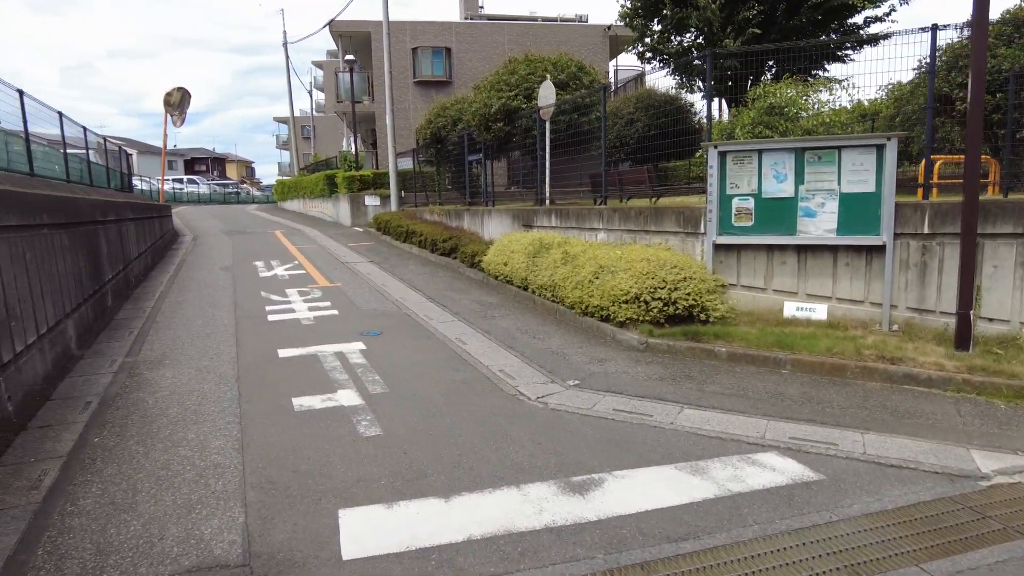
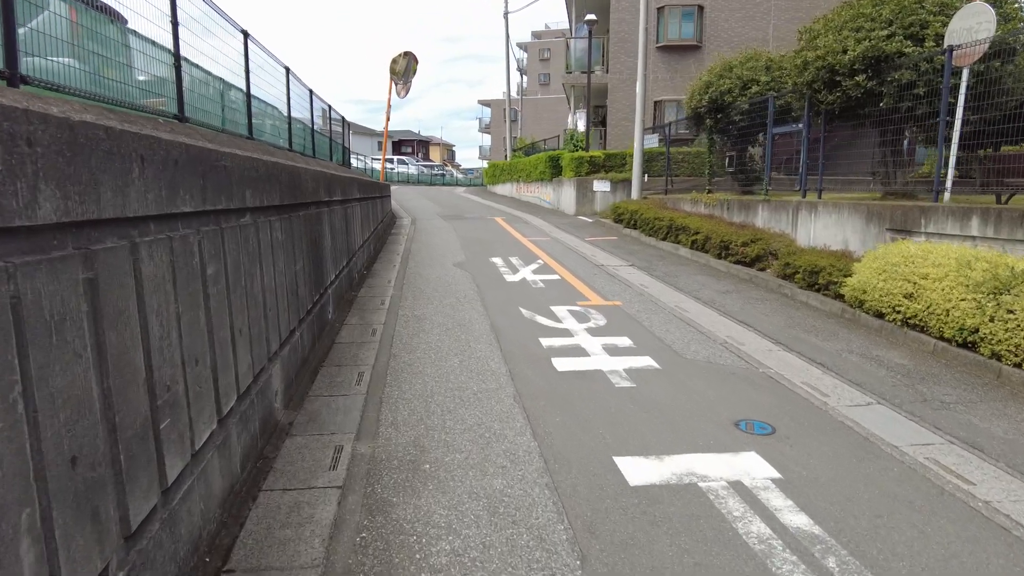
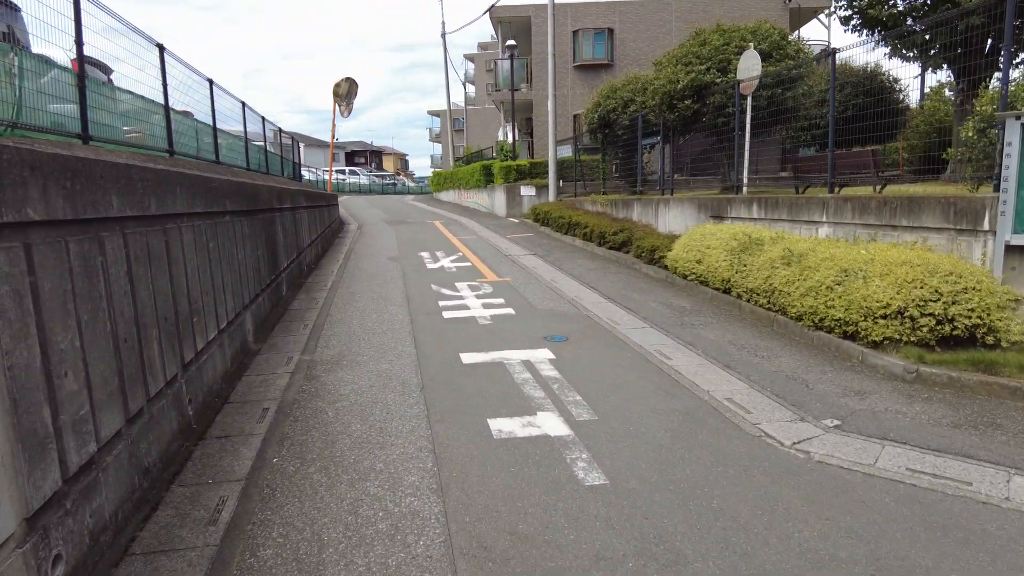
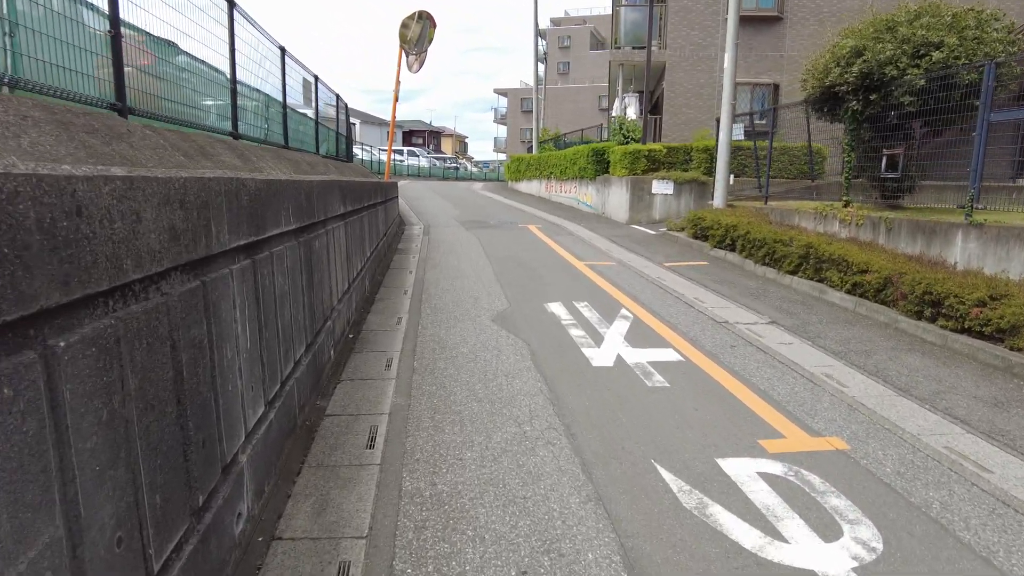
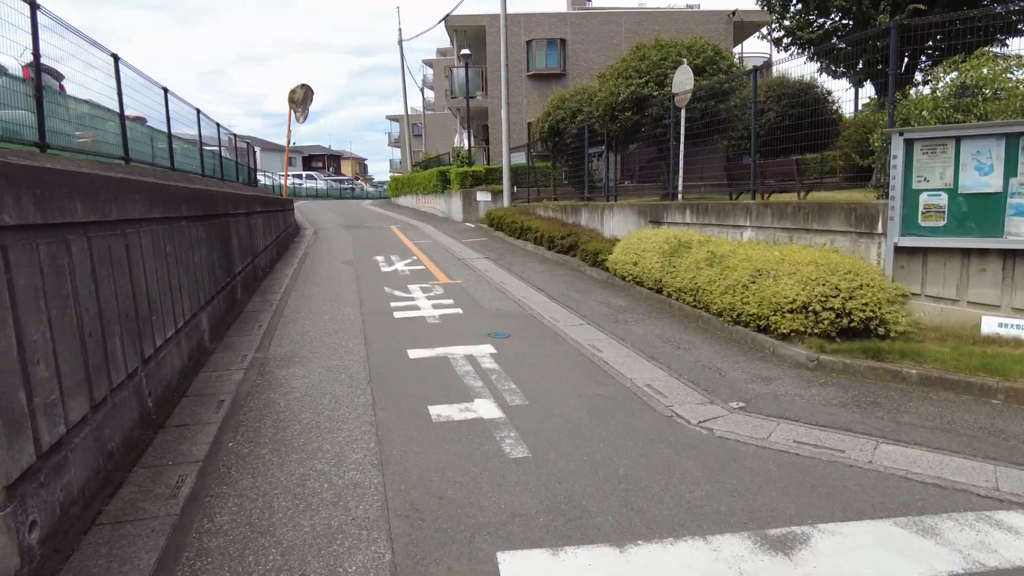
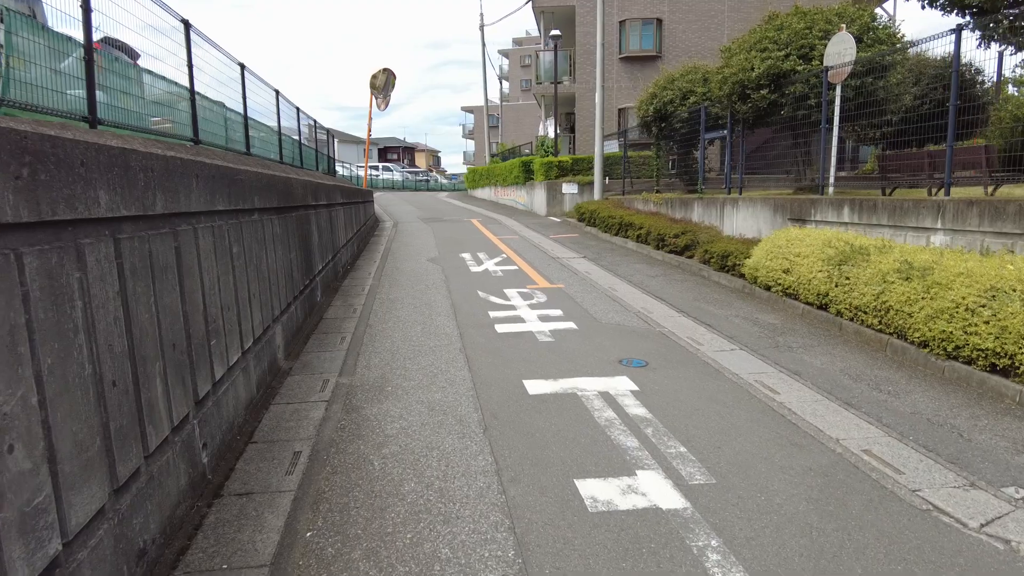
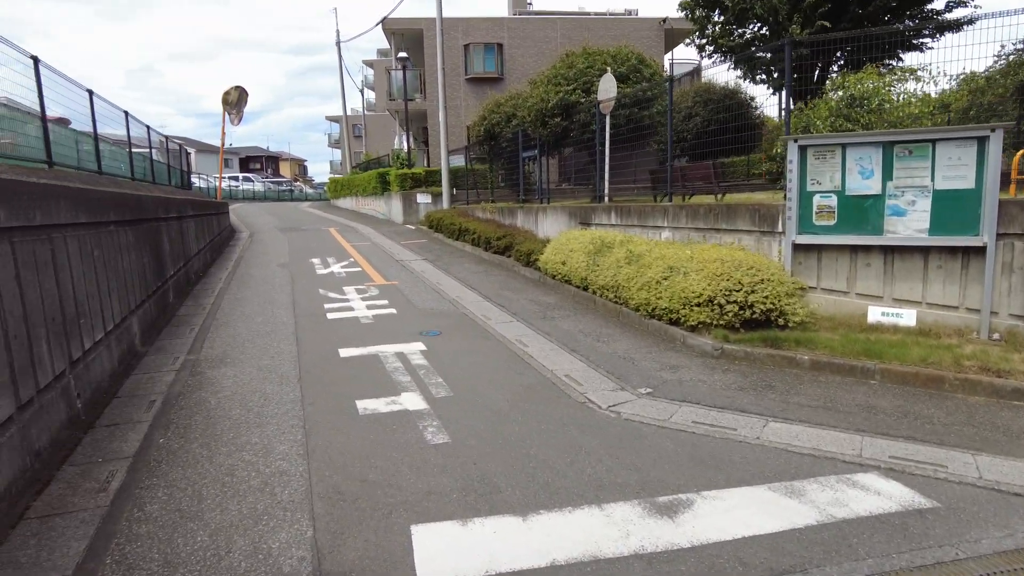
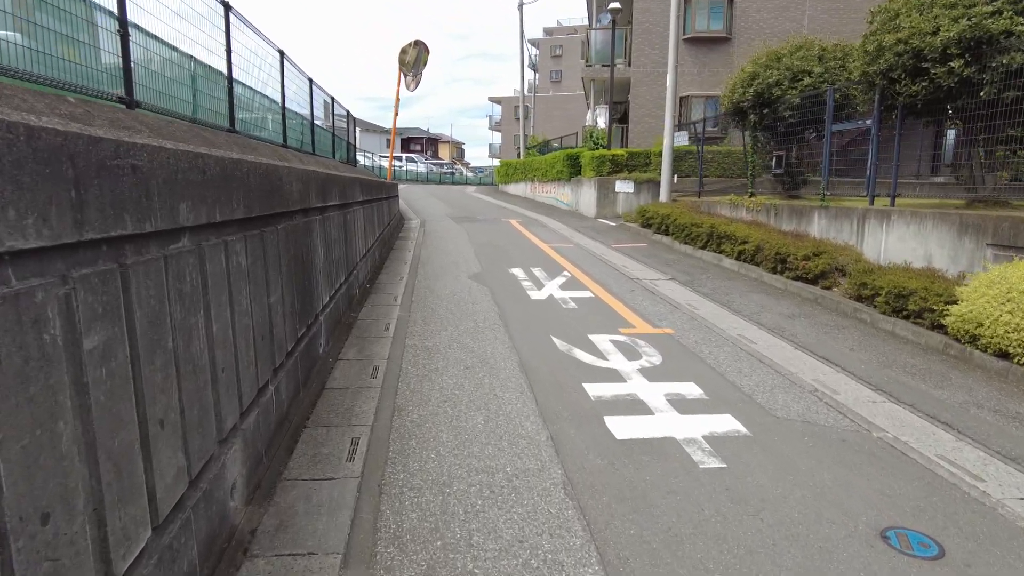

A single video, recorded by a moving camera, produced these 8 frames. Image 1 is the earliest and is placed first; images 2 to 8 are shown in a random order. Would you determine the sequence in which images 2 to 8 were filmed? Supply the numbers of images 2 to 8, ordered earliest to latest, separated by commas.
7, 5, 3, 6, 2, 8, 4
